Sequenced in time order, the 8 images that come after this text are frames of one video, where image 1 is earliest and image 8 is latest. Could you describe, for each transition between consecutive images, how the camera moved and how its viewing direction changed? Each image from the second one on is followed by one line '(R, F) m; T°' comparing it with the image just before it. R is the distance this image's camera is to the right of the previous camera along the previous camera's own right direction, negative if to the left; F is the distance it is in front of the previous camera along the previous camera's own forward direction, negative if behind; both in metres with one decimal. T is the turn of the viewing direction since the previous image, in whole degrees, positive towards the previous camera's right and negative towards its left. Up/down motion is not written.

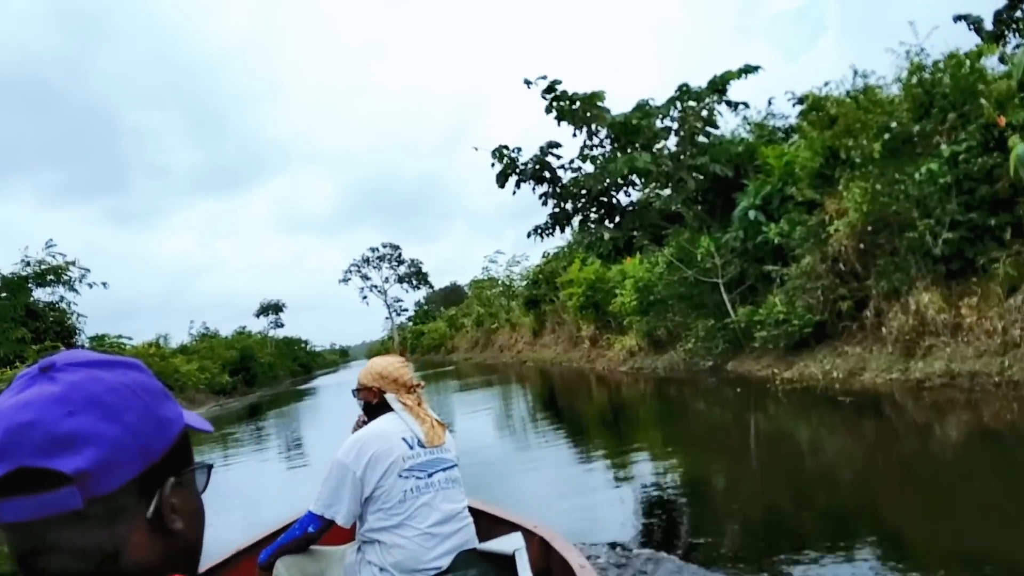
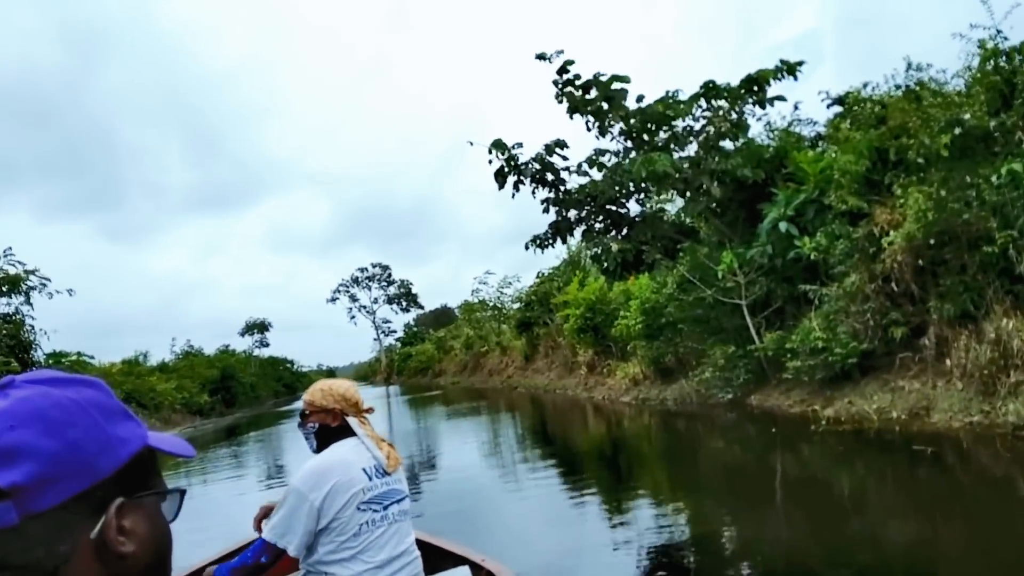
(0.0, +1.1) m; +1°
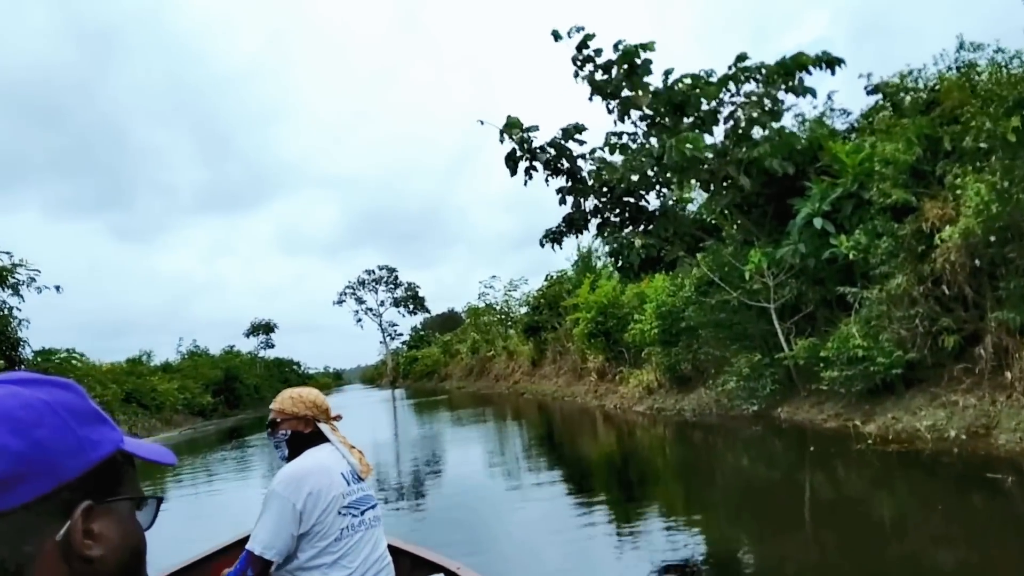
(0.0, +0.6) m; -1°
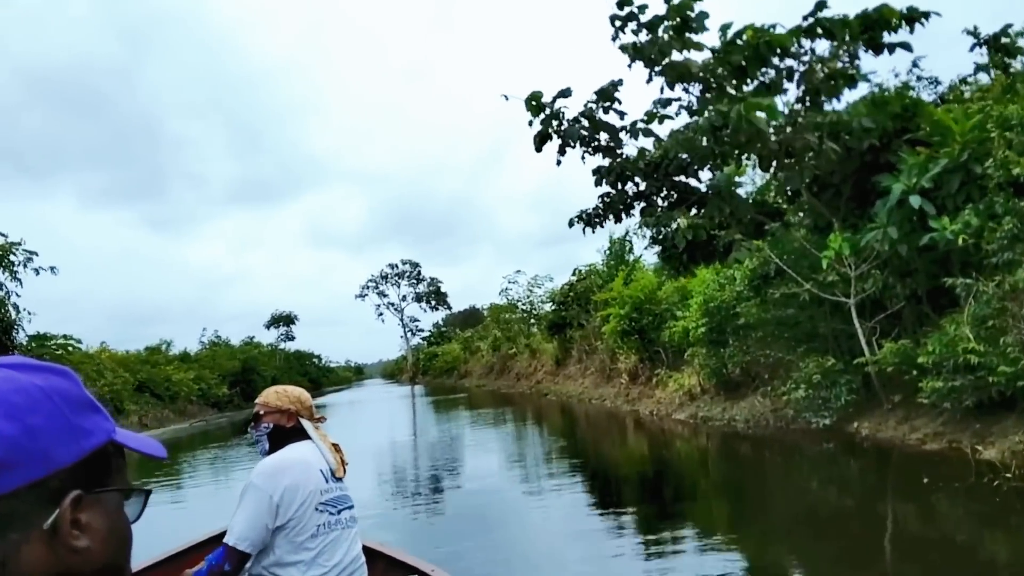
(-0.1, +1.0) m; -2°
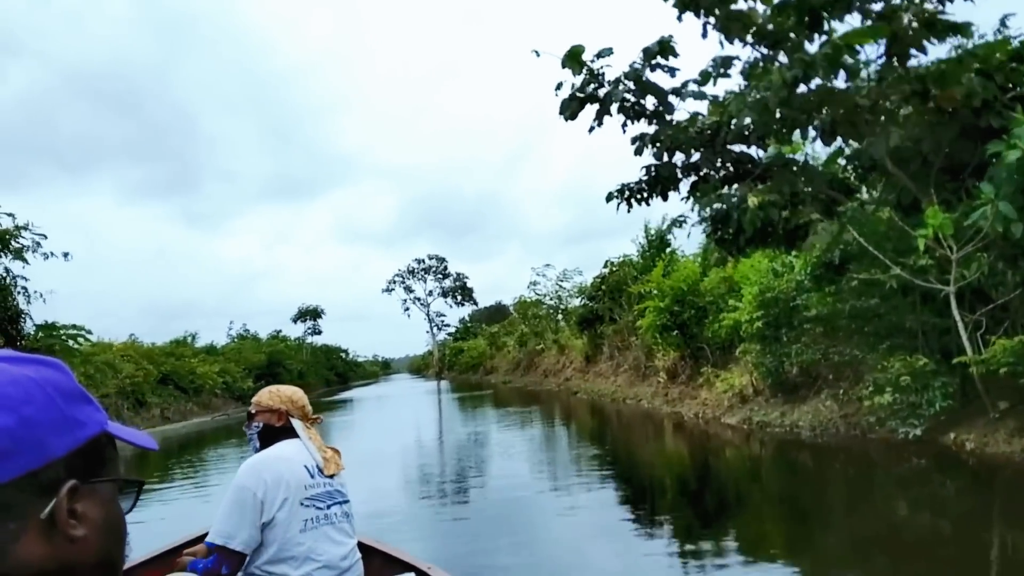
(0.0, +0.8) m; -2°
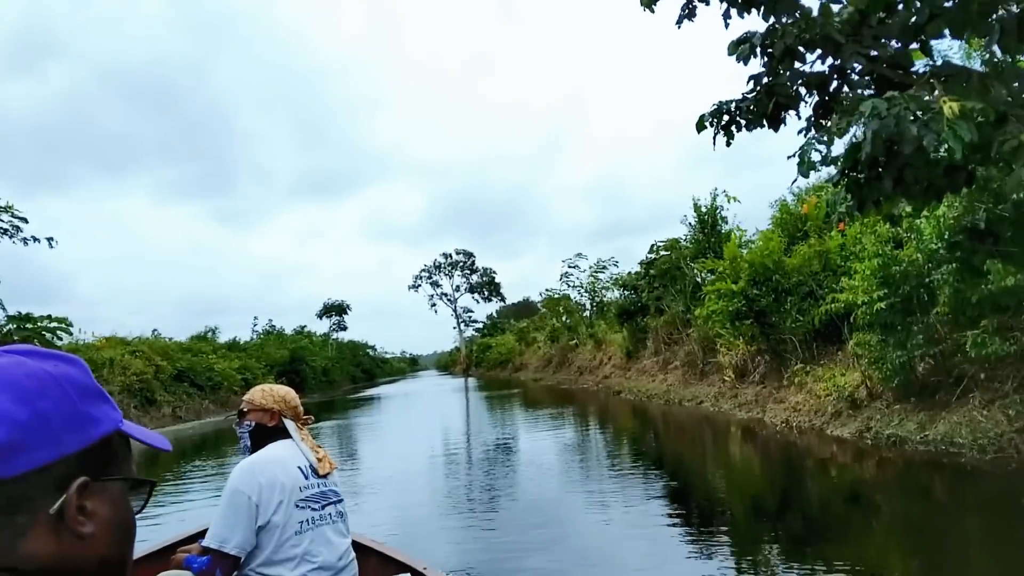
(-0.1, +1.7) m; -2°
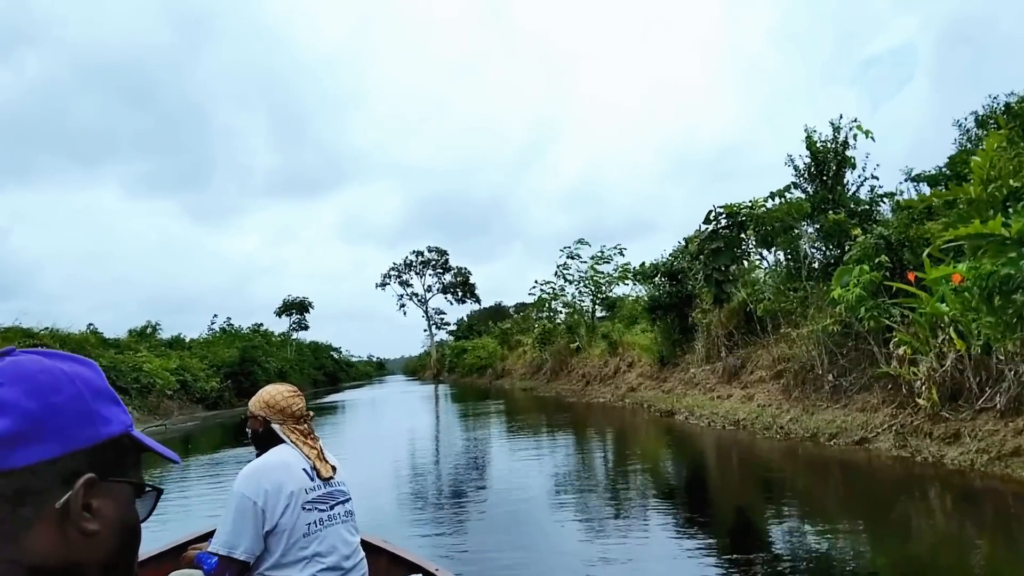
(-0.5, +4.1) m; +2°
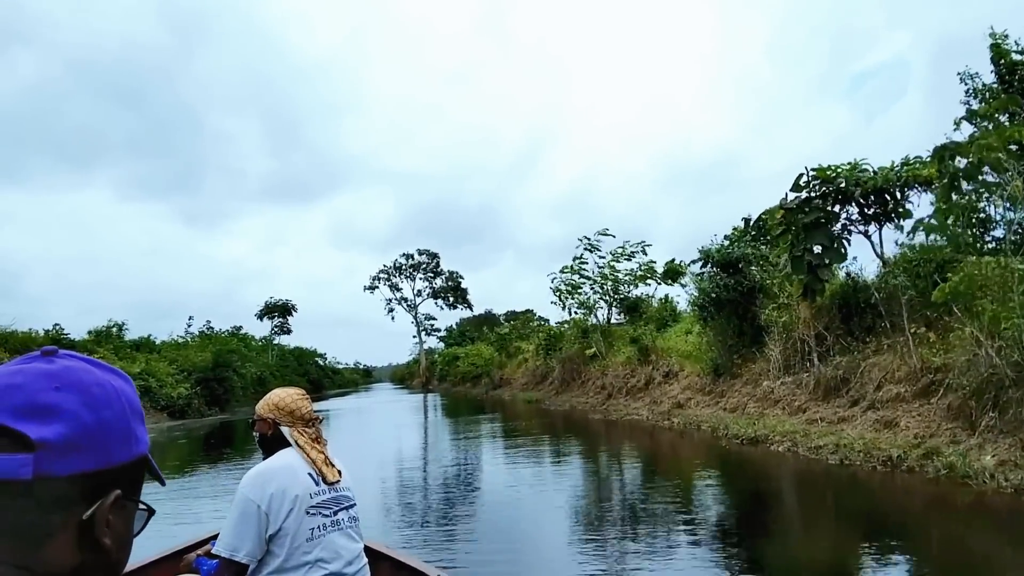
(-0.4, +2.6) m; +1°
